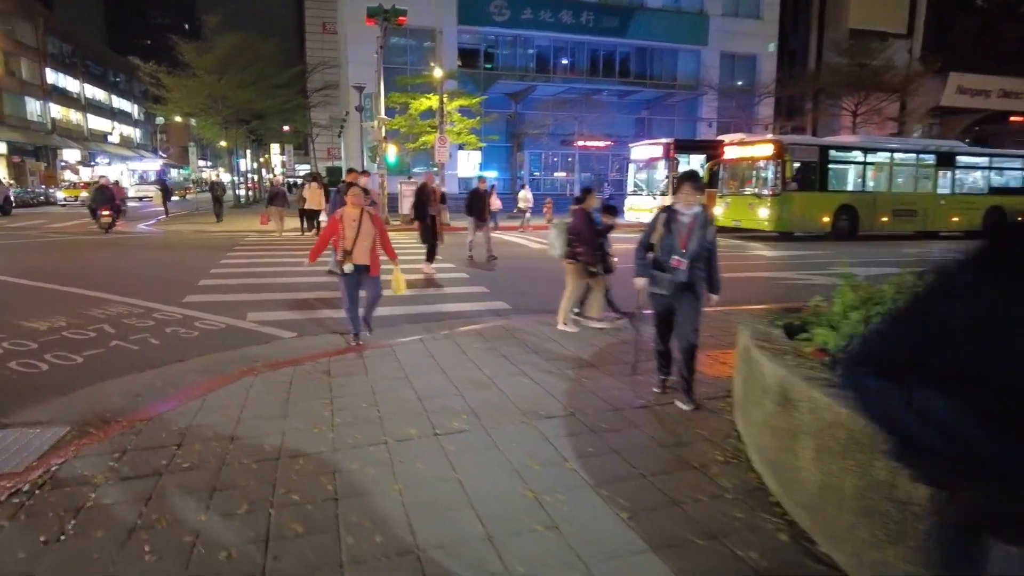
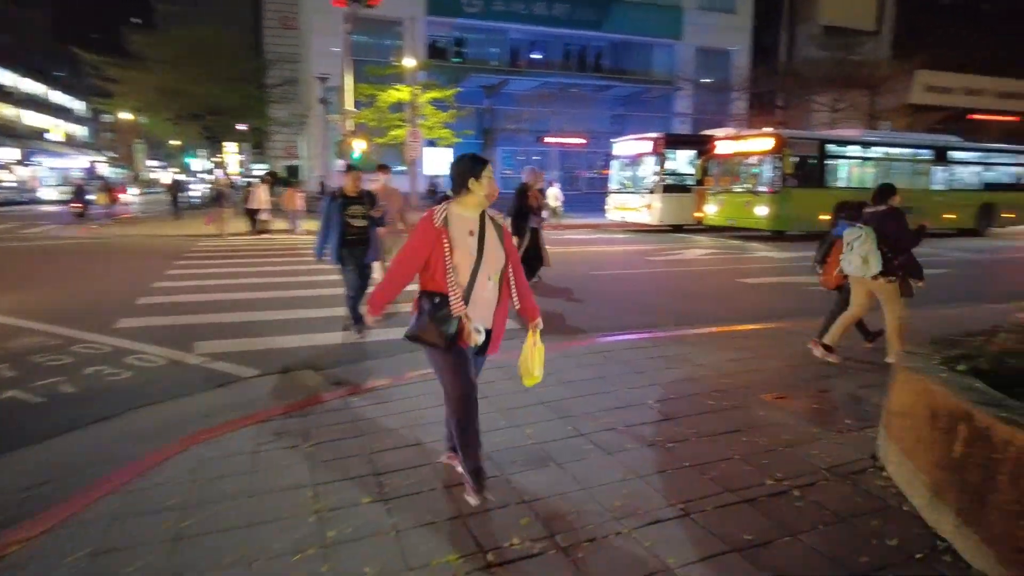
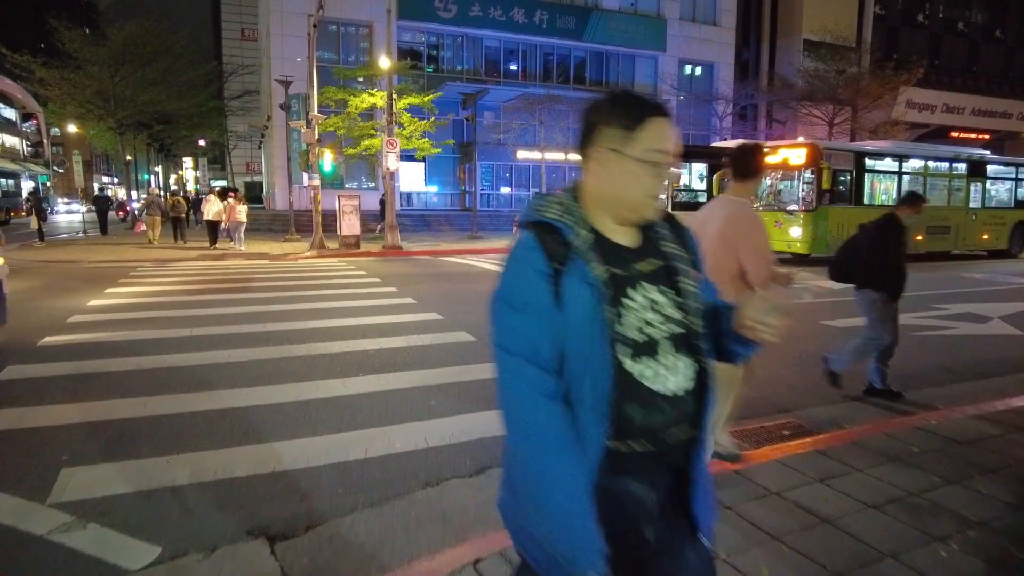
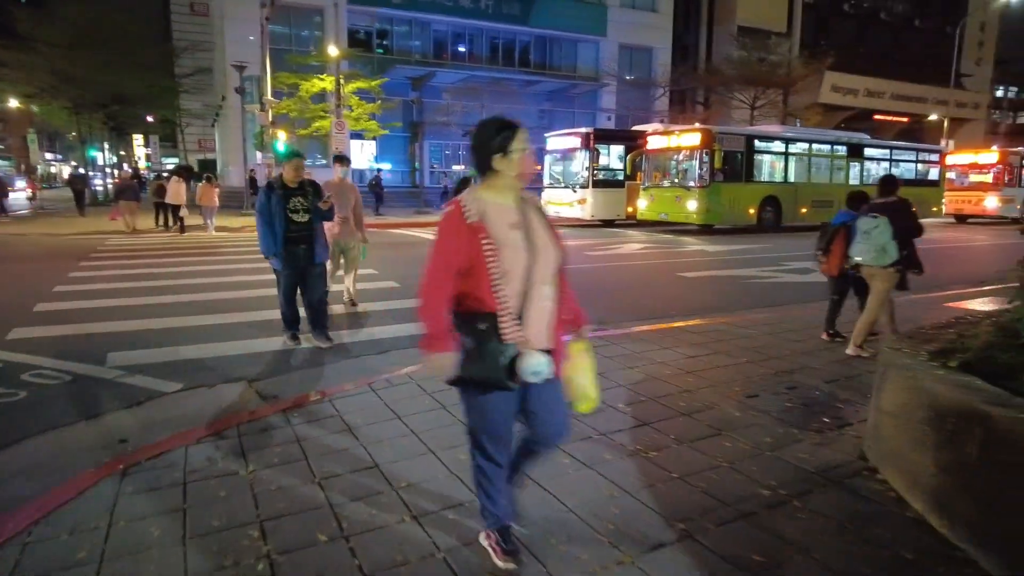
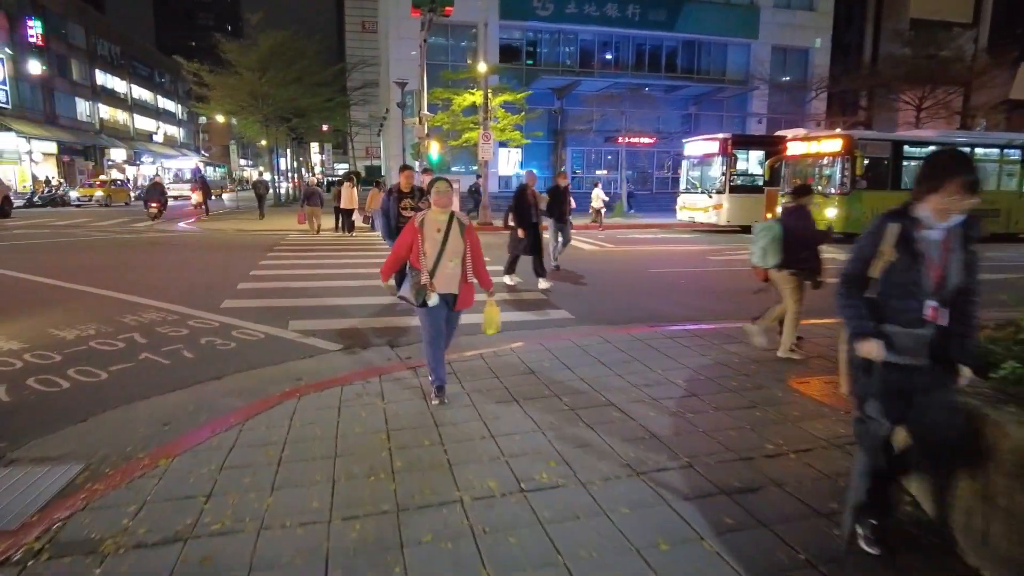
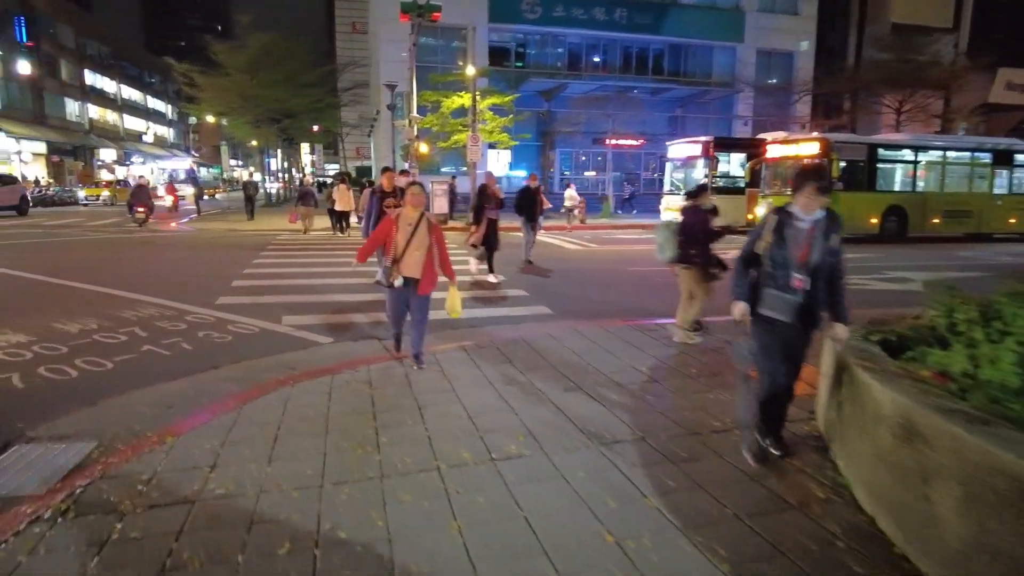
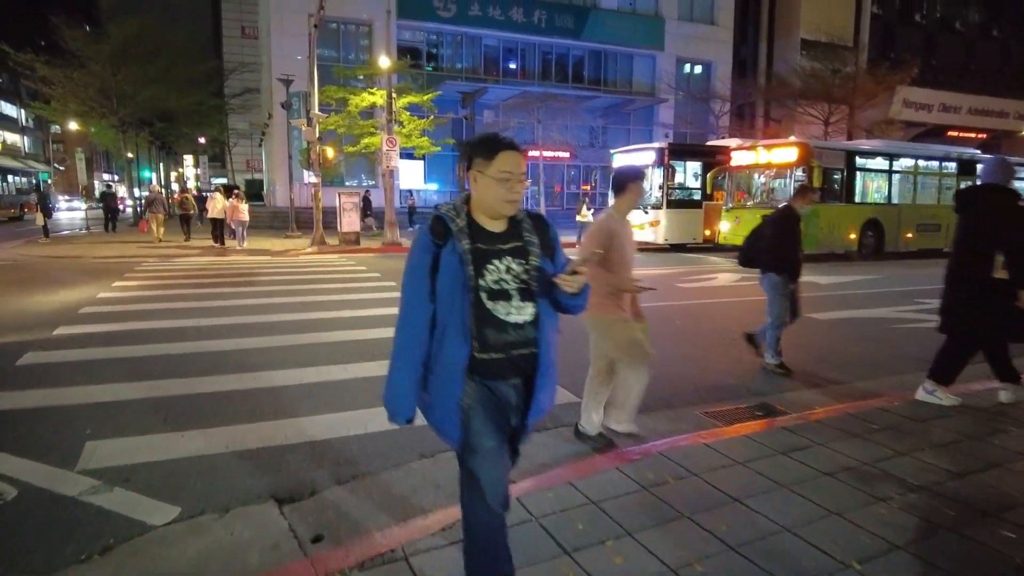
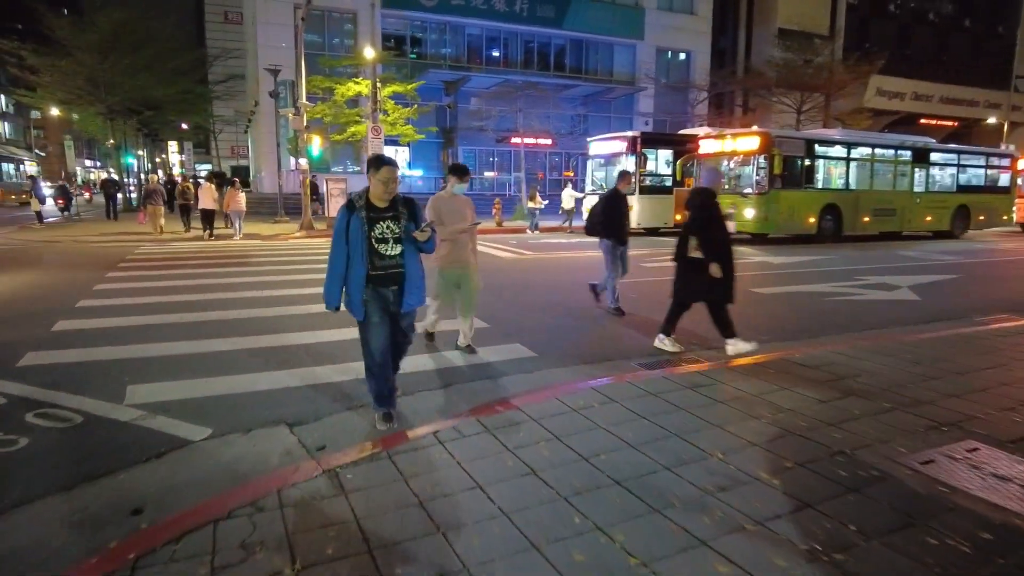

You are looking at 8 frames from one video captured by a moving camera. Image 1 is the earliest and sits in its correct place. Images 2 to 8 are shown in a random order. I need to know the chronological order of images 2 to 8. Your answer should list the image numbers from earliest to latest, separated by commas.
6, 5, 2, 4, 8, 7, 3
